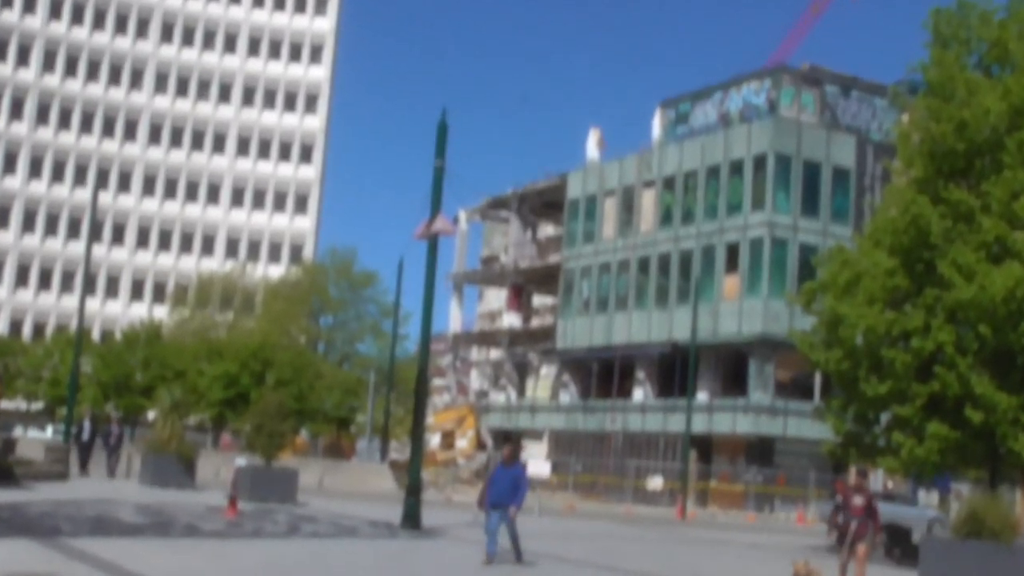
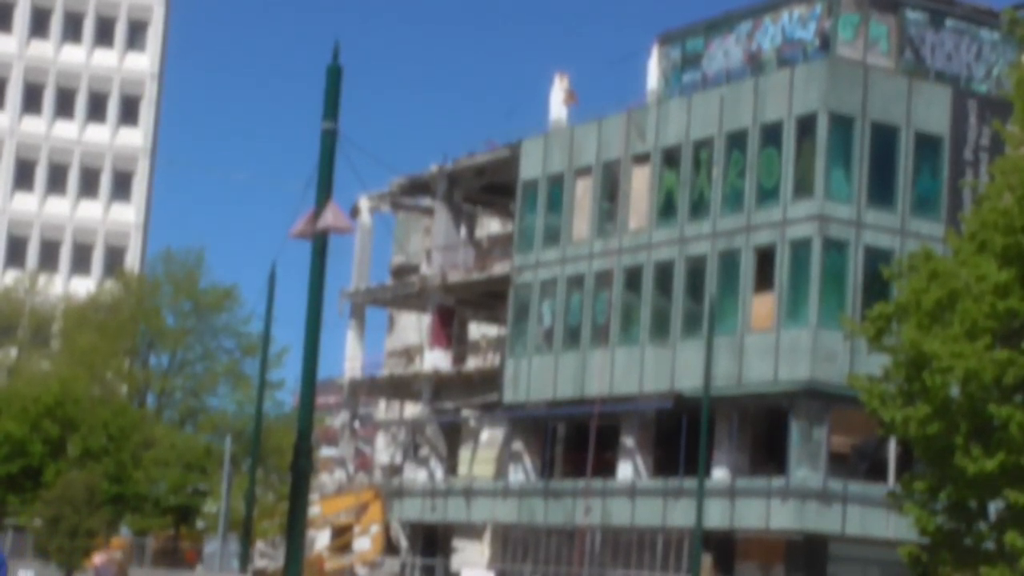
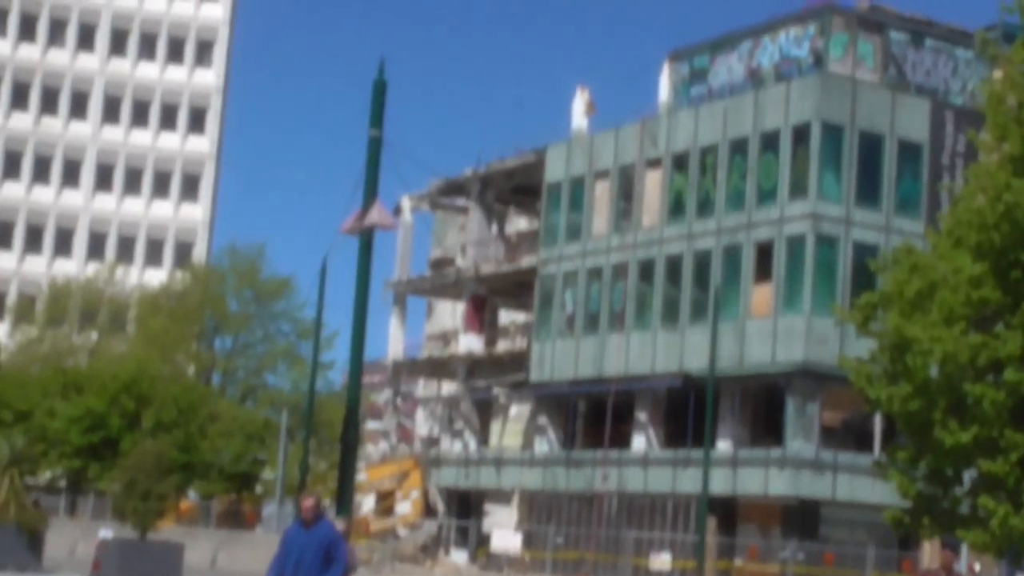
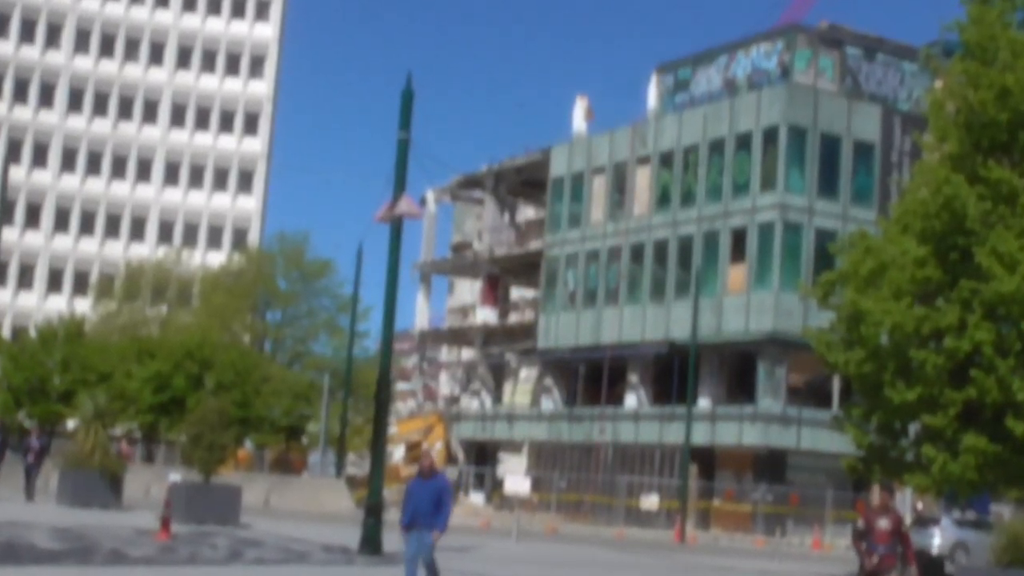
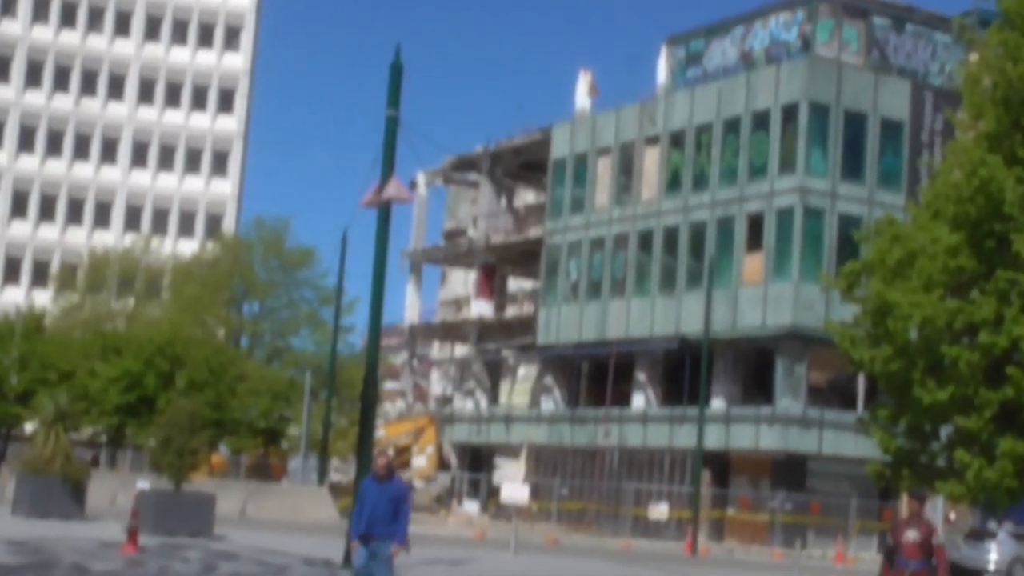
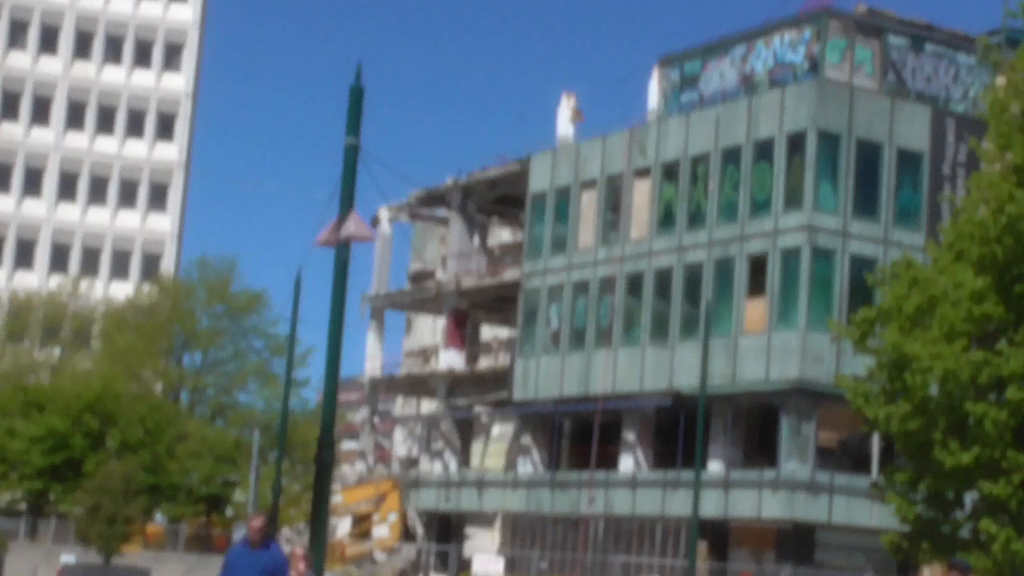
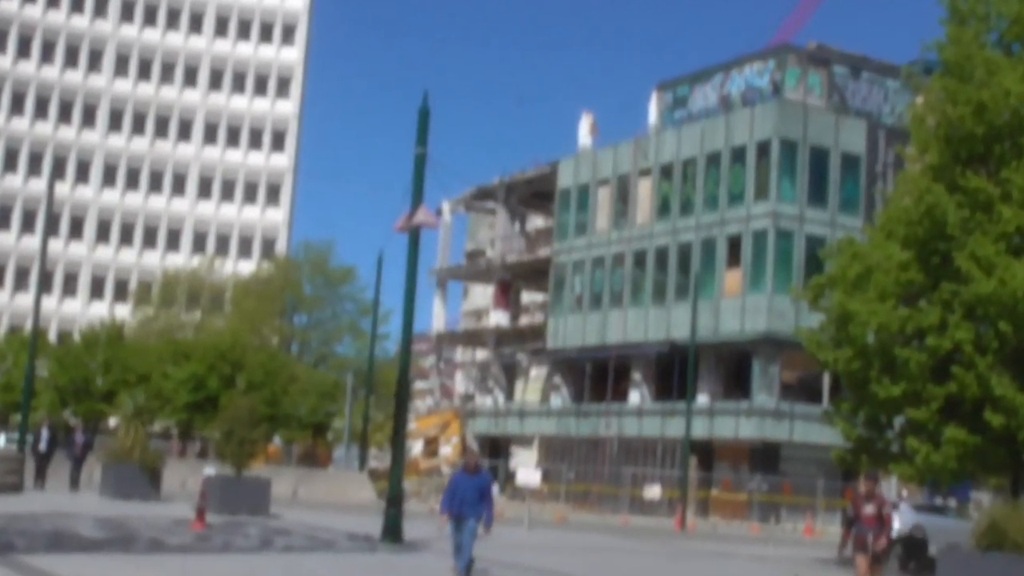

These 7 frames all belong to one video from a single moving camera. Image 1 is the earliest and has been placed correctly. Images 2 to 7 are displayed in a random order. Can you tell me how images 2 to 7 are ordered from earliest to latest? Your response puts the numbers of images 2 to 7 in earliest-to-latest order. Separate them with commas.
7, 4, 5, 3, 6, 2
